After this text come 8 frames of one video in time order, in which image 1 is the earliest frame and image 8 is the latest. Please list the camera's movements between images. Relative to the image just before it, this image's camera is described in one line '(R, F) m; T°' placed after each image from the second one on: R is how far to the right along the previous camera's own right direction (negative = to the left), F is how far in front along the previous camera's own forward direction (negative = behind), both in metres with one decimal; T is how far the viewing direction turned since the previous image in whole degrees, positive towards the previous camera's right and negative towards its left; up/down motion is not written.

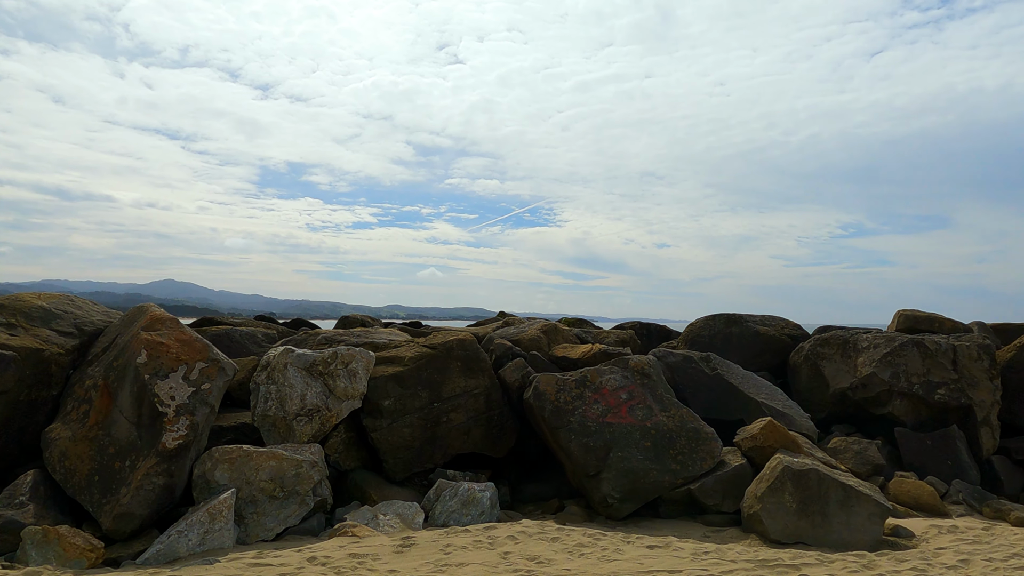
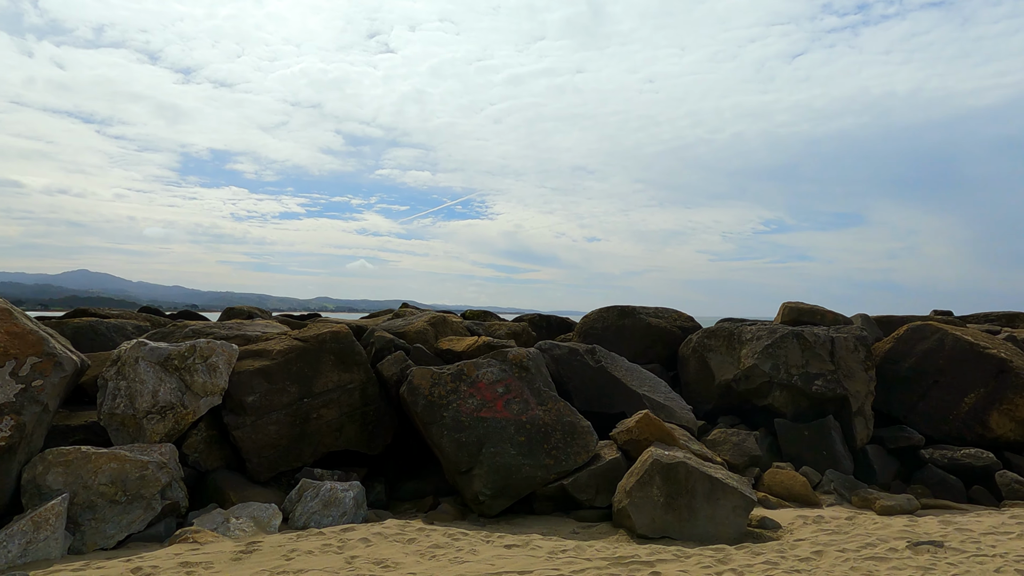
(+0.5, +0.2) m; +5°
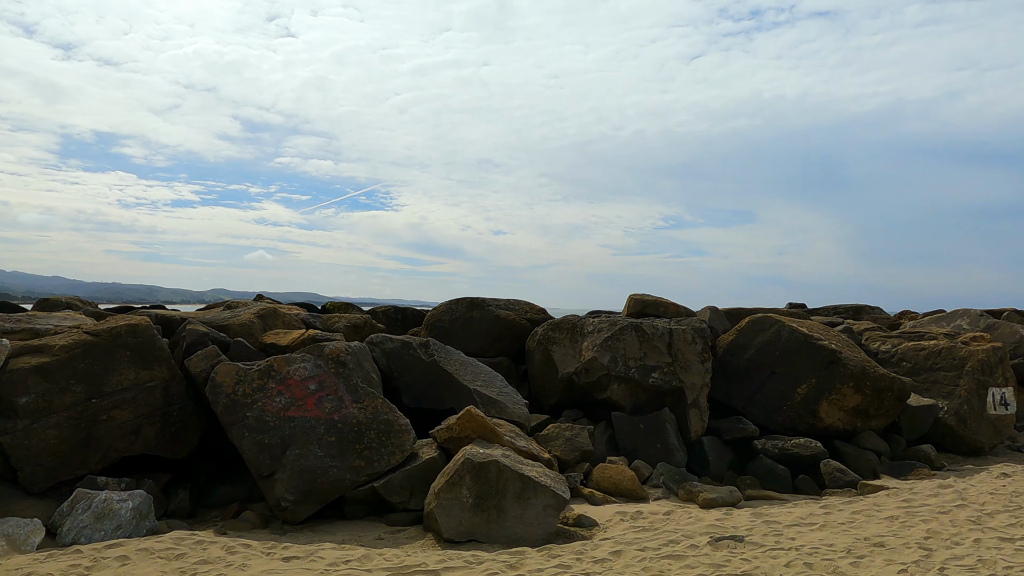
(+0.8, +0.3) m; +7°
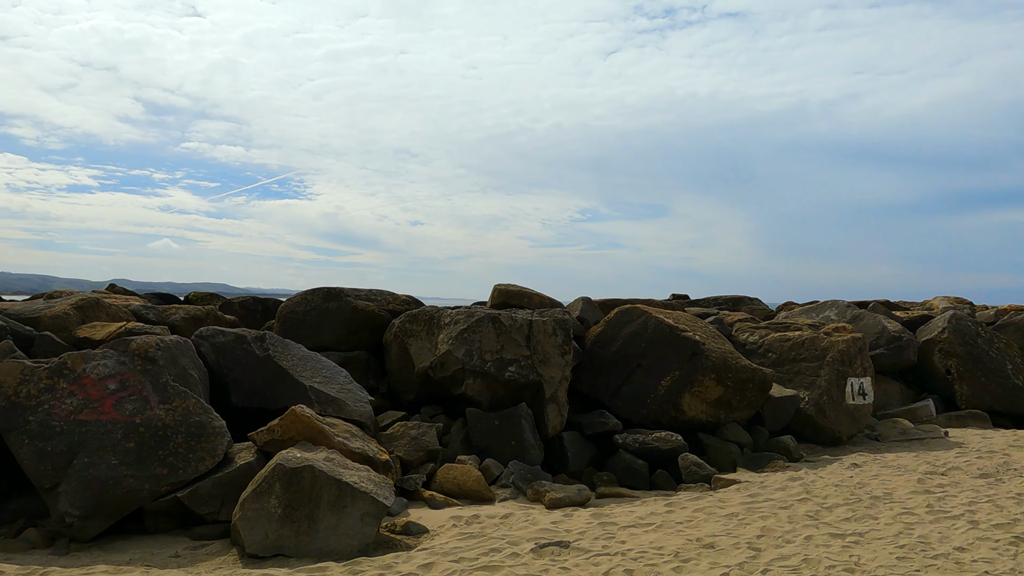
(+0.7, +0.4) m; +6°
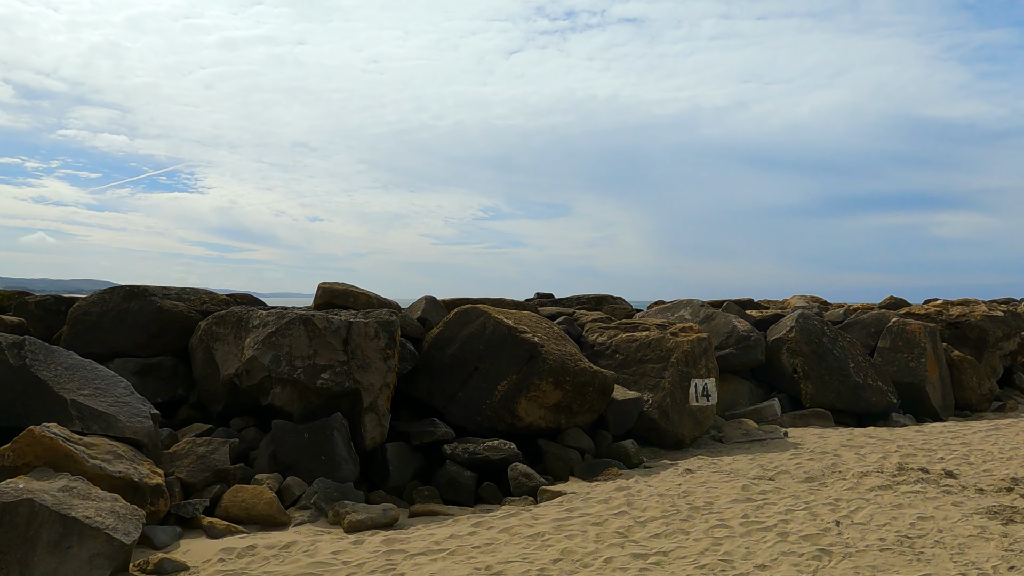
(+0.8, +0.5) m; +7°
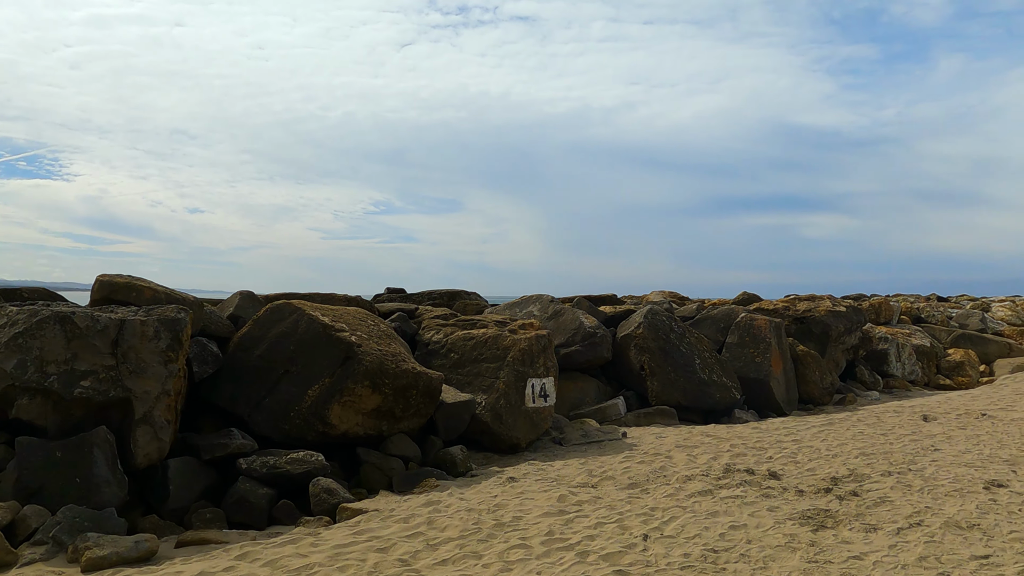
(+0.8, +0.6) m; +8°
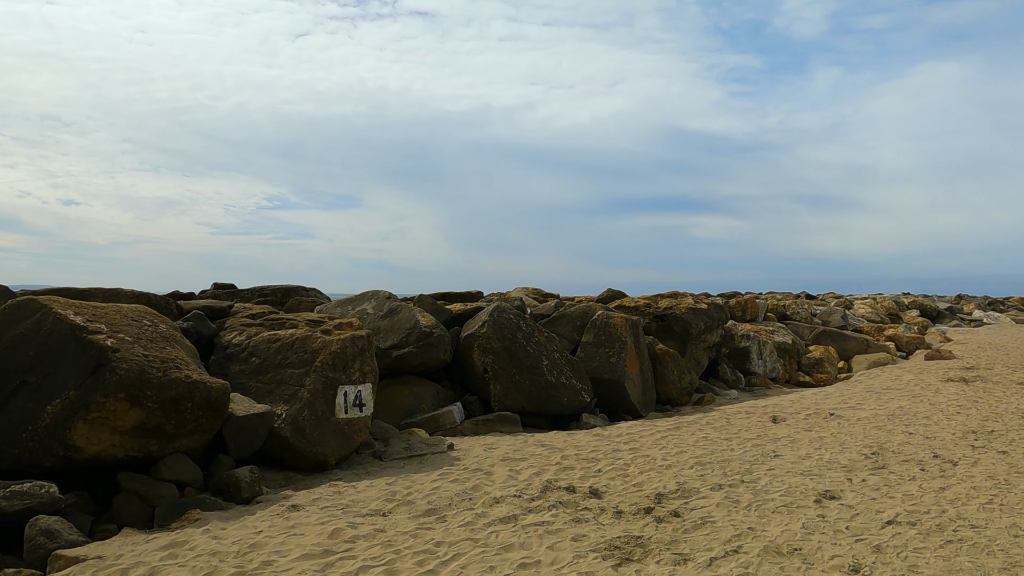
(+0.9, +0.9) m; +7°
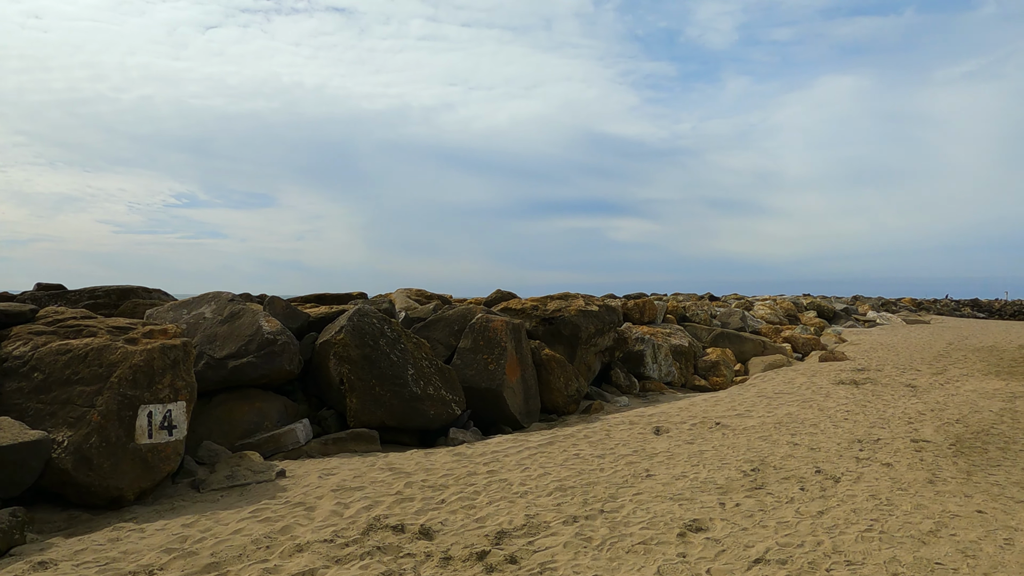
(+0.7, +0.9) m; +6°
